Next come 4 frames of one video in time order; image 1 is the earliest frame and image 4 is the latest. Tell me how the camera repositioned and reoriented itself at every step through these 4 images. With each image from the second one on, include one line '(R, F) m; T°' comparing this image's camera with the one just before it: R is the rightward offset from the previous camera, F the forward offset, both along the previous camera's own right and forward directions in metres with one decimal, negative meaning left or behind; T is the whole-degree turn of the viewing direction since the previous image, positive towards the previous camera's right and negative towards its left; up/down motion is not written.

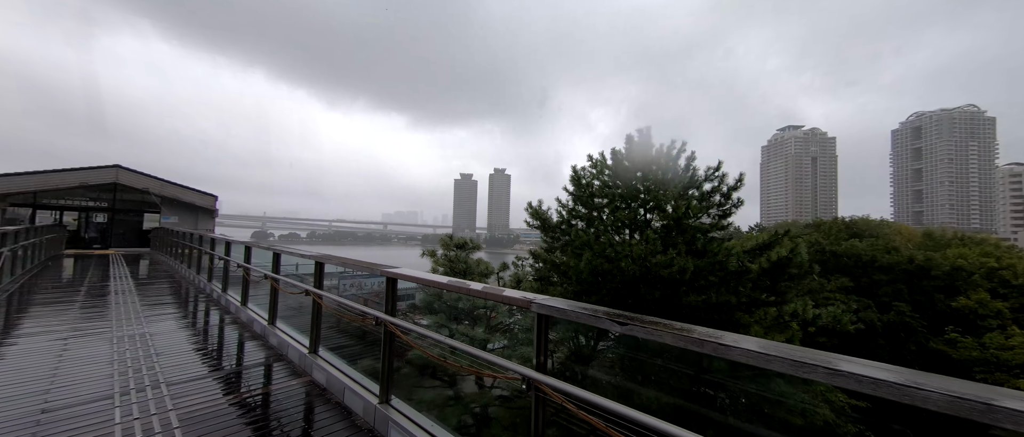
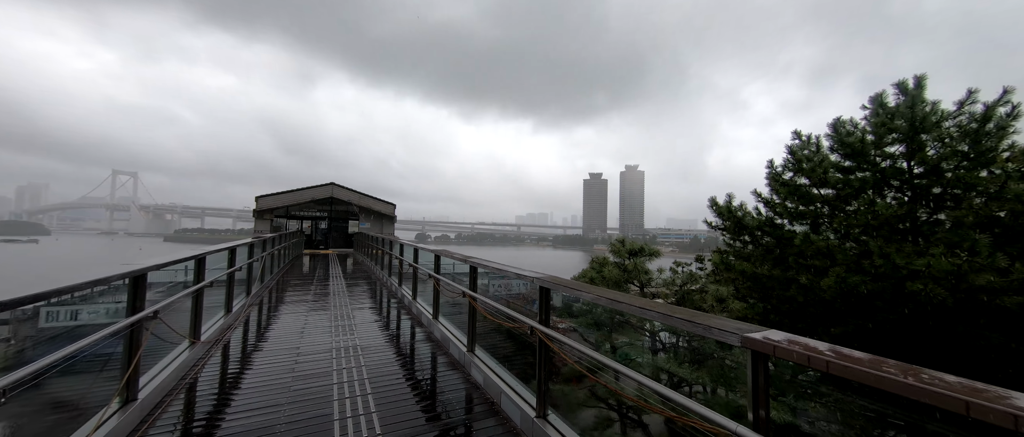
(-1.0, +0.8) m; -22°
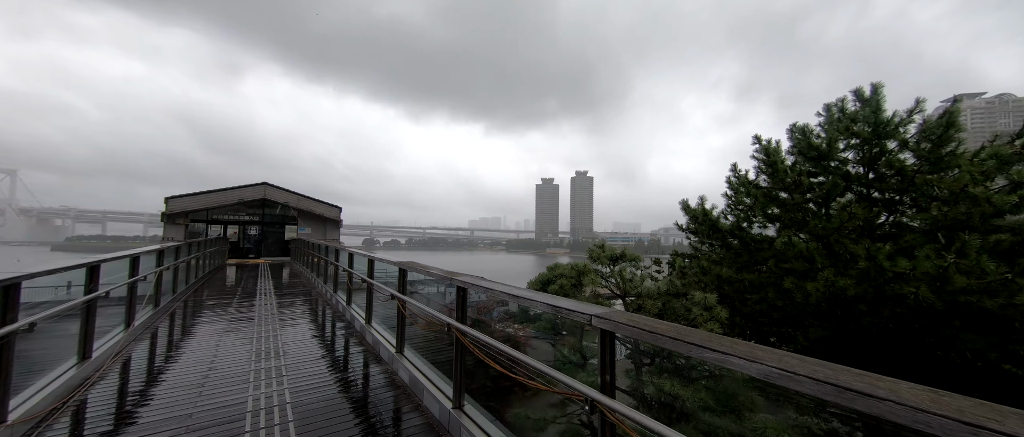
(-0.3, +0.7) m; +8°
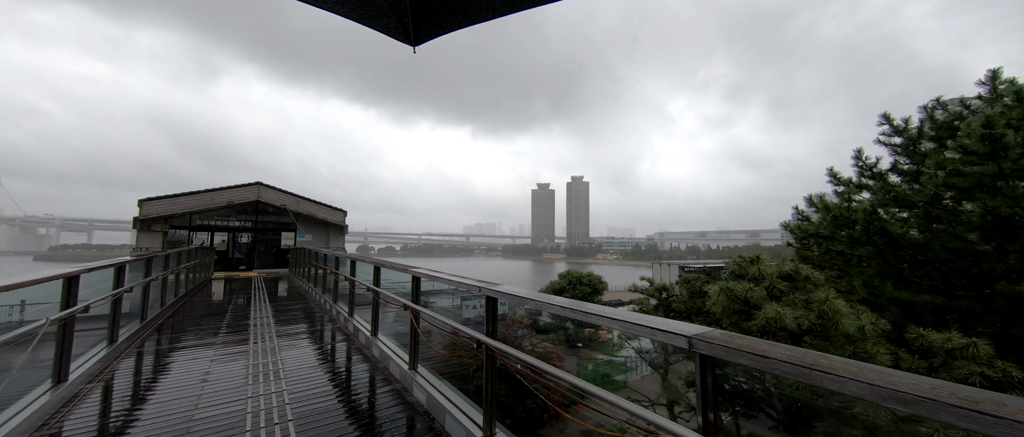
(-0.8, +1.0) m; +1°
